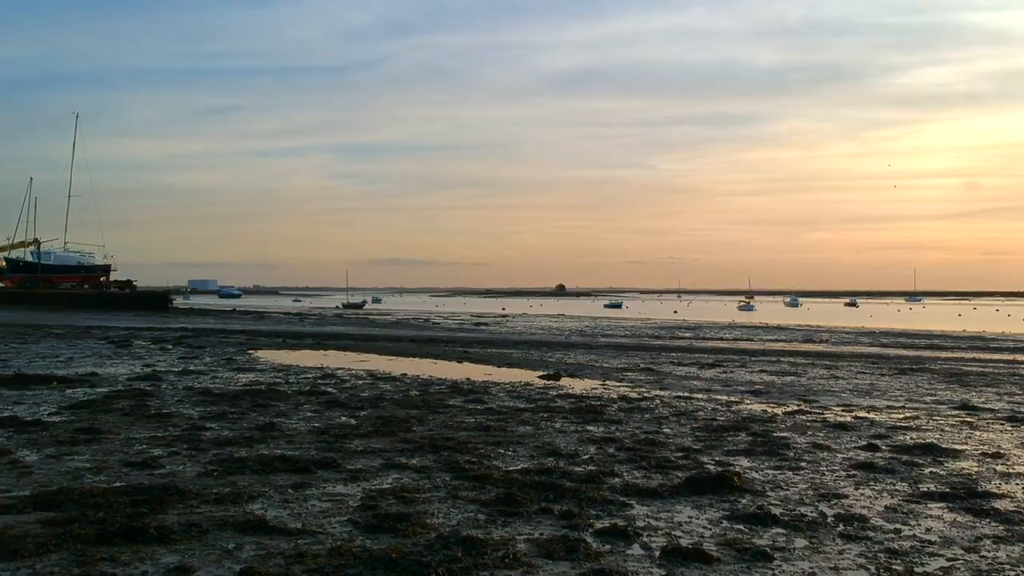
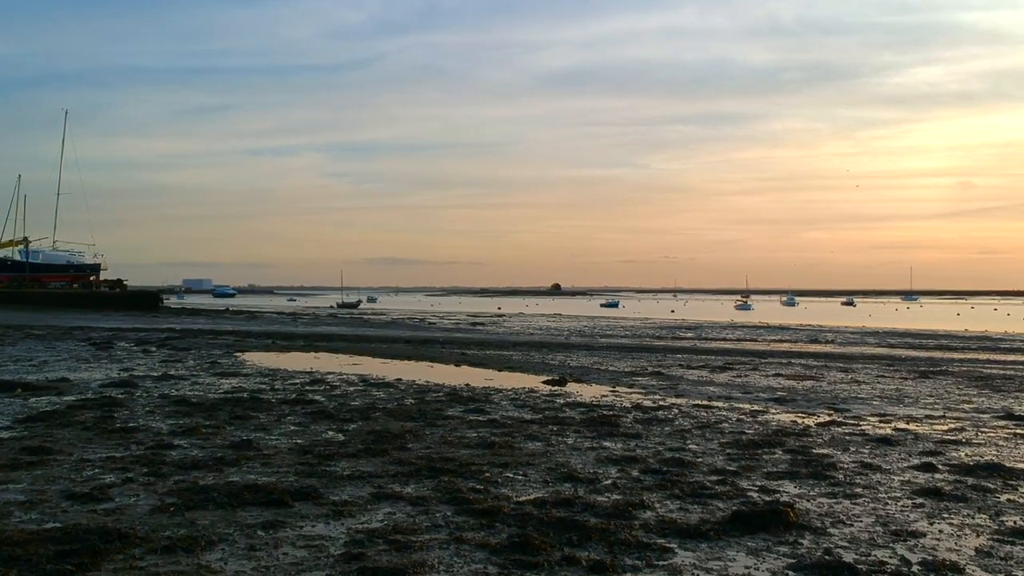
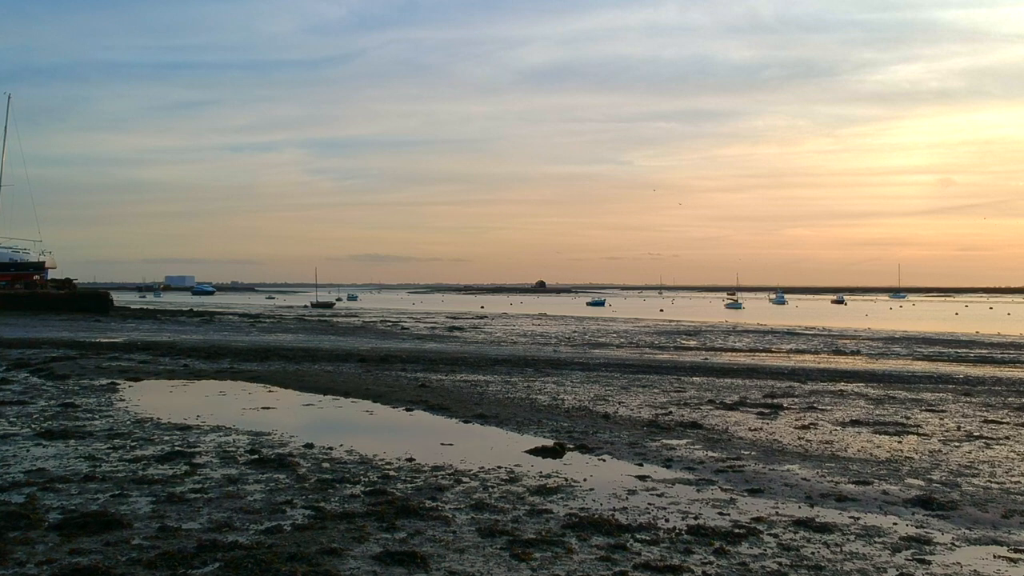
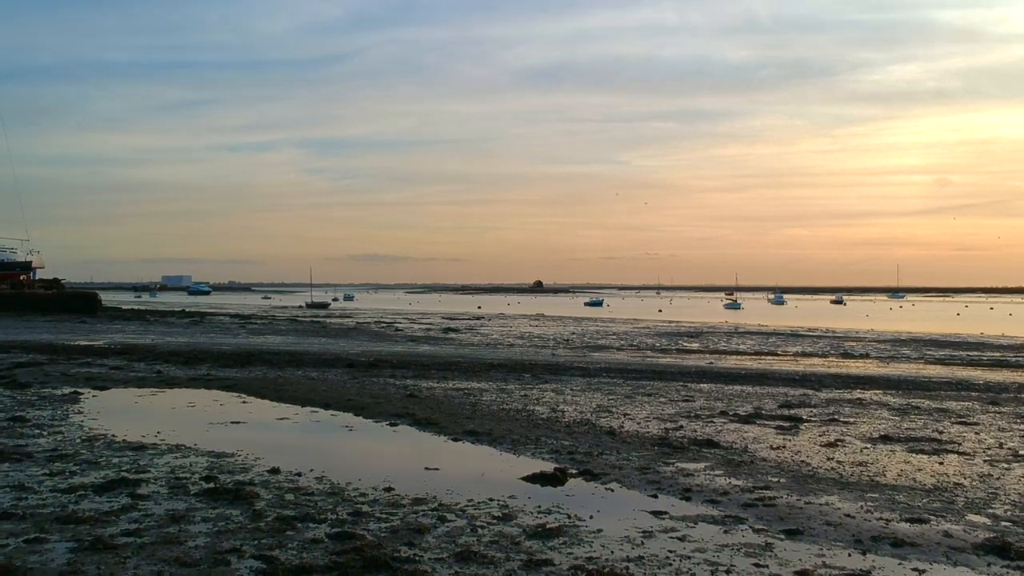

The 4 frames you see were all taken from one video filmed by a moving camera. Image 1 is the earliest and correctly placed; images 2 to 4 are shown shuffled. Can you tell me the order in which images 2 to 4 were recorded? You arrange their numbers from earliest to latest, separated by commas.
2, 3, 4
